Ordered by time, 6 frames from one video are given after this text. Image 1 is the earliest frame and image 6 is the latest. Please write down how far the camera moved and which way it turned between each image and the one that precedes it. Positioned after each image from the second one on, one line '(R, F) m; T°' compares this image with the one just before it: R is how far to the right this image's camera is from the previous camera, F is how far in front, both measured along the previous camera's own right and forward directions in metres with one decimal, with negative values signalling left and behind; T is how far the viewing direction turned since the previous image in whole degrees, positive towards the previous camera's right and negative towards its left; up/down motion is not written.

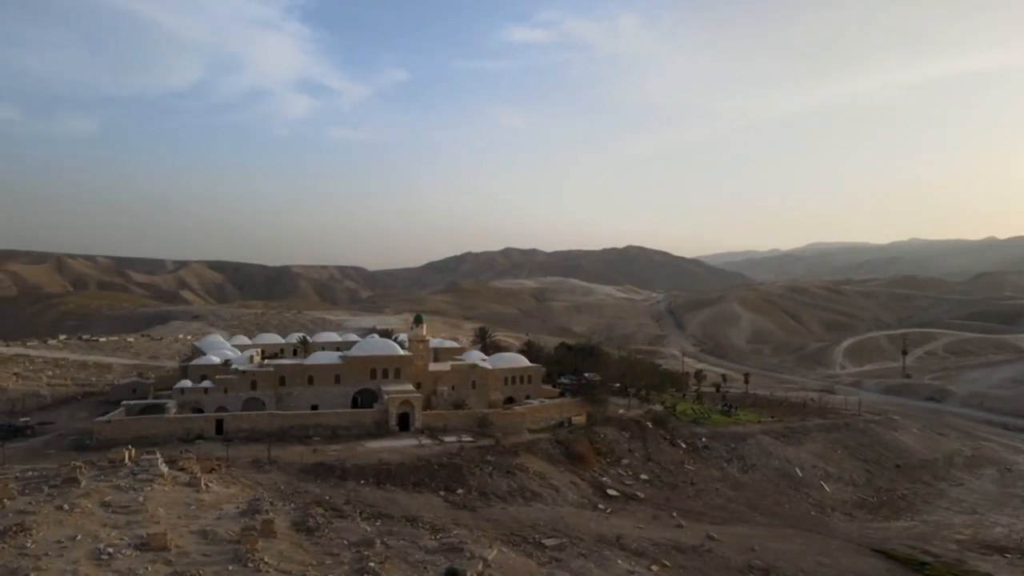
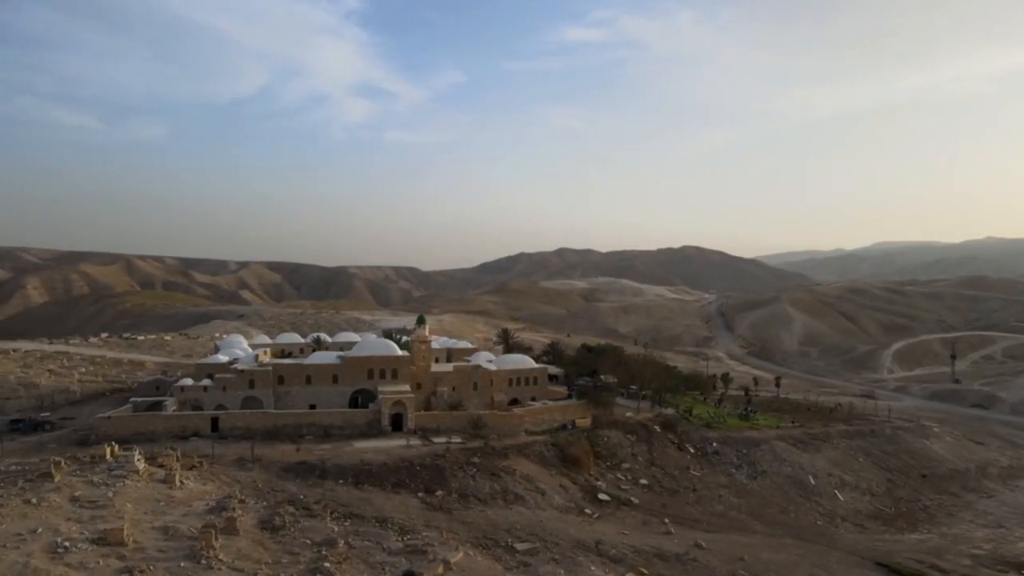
(+2.2, +0.3) m; -4°
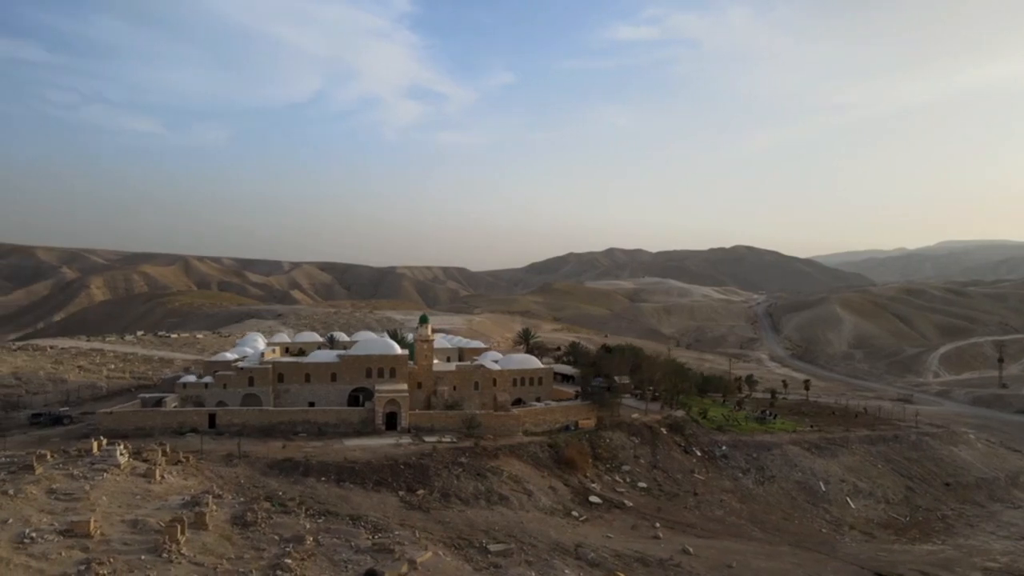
(+2.0, +0.2) m; -4°
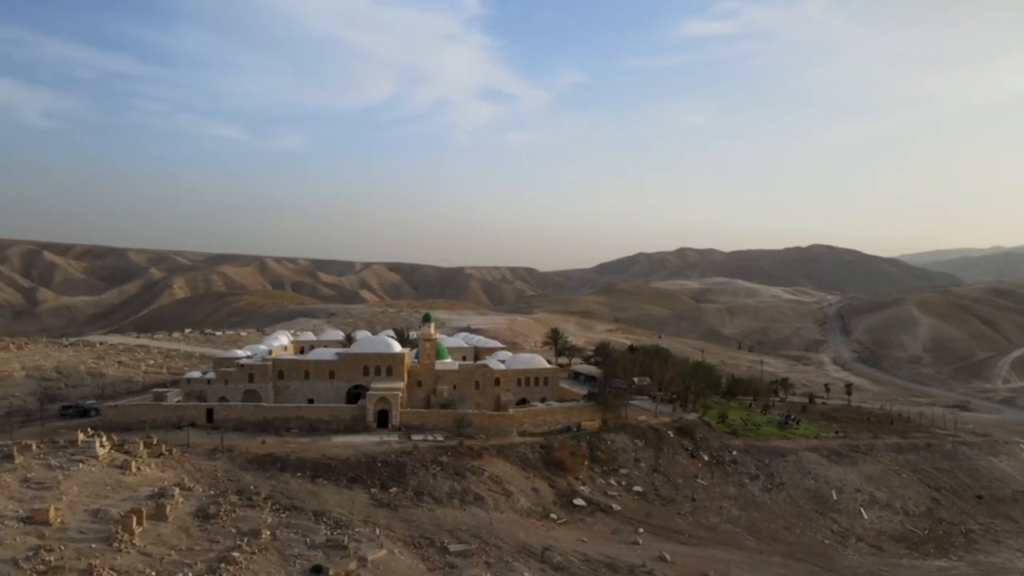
(+2.9, +0.4) m; -5°
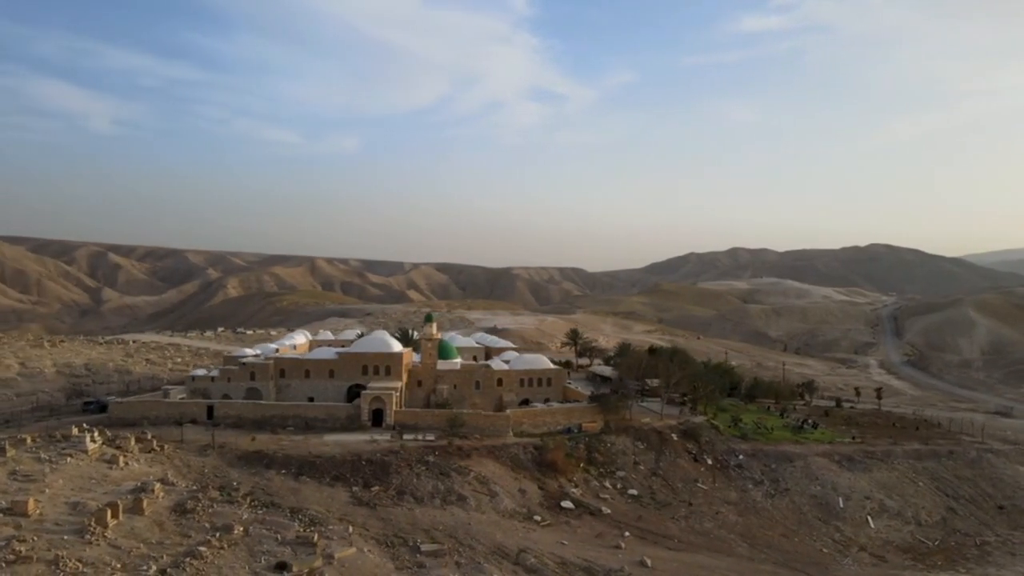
(+2.0, +0.2) m; -4°
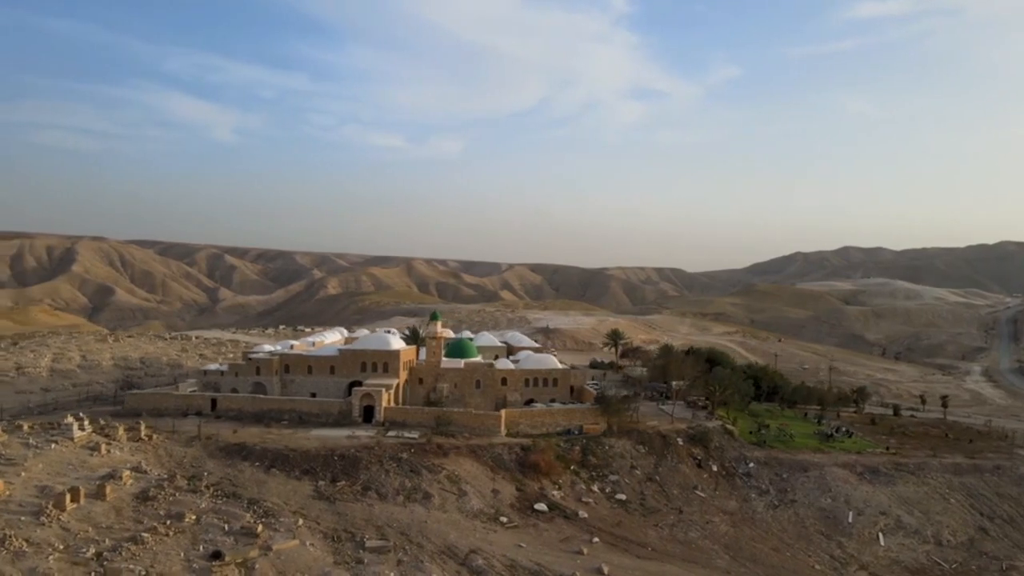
(+4.1, +0.6) m; -8°
